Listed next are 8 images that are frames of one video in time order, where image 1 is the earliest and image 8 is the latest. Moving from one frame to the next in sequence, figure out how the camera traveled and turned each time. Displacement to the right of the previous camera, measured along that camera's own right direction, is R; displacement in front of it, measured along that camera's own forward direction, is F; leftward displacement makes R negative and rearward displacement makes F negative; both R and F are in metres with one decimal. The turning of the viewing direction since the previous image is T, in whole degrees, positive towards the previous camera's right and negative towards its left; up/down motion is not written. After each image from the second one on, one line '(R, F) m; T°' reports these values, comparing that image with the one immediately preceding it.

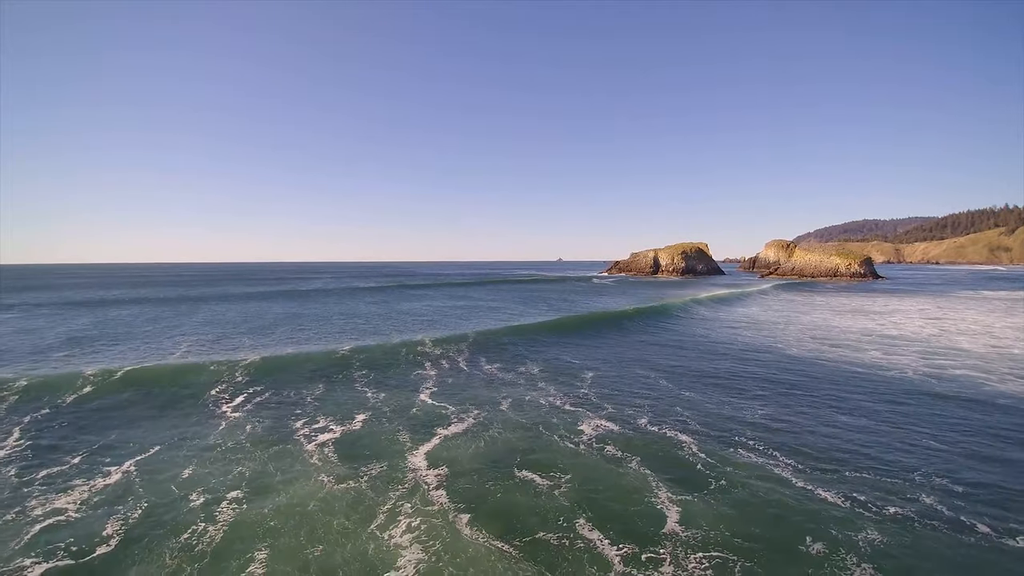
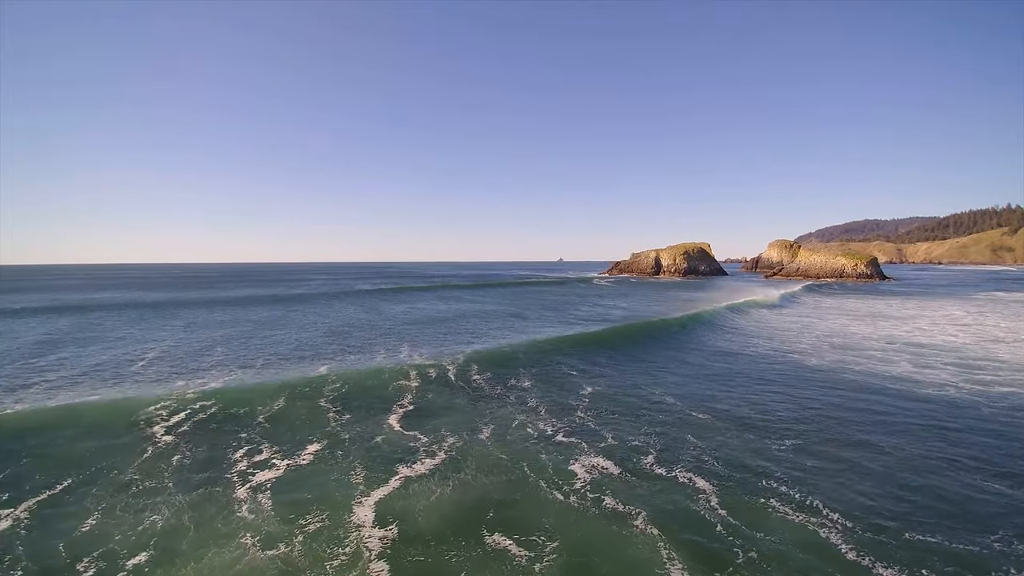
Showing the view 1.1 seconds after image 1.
(+0.6, +2.4) m; 0°
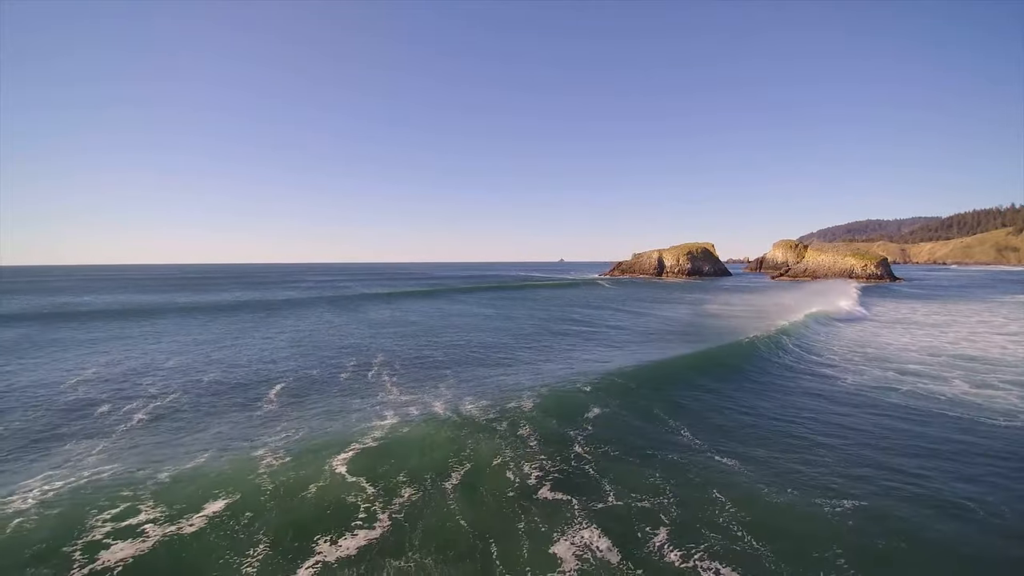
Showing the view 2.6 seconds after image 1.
(+0.7, +3.2) m; 0°
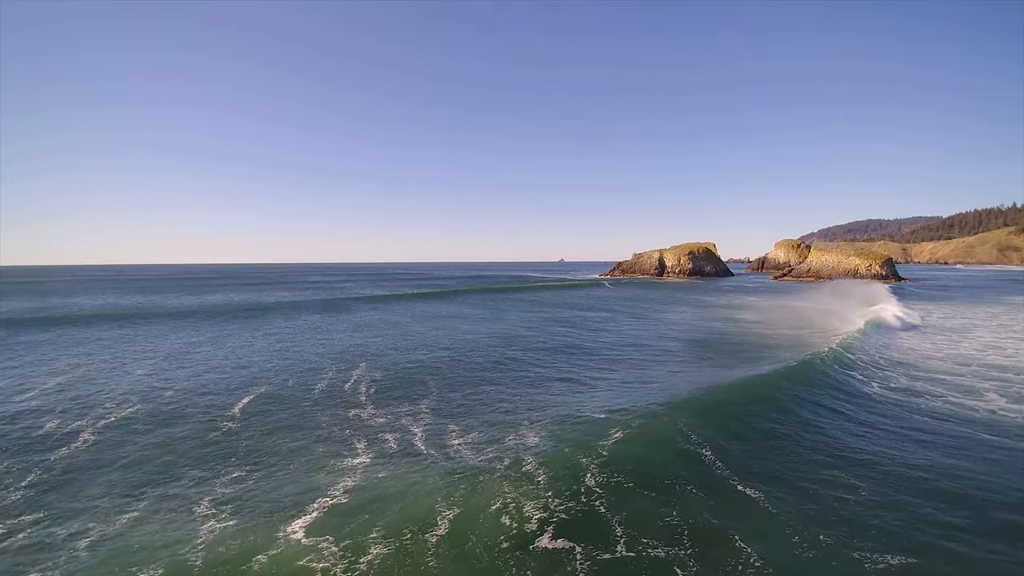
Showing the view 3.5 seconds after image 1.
(+0.4, +1.6) m; 0°
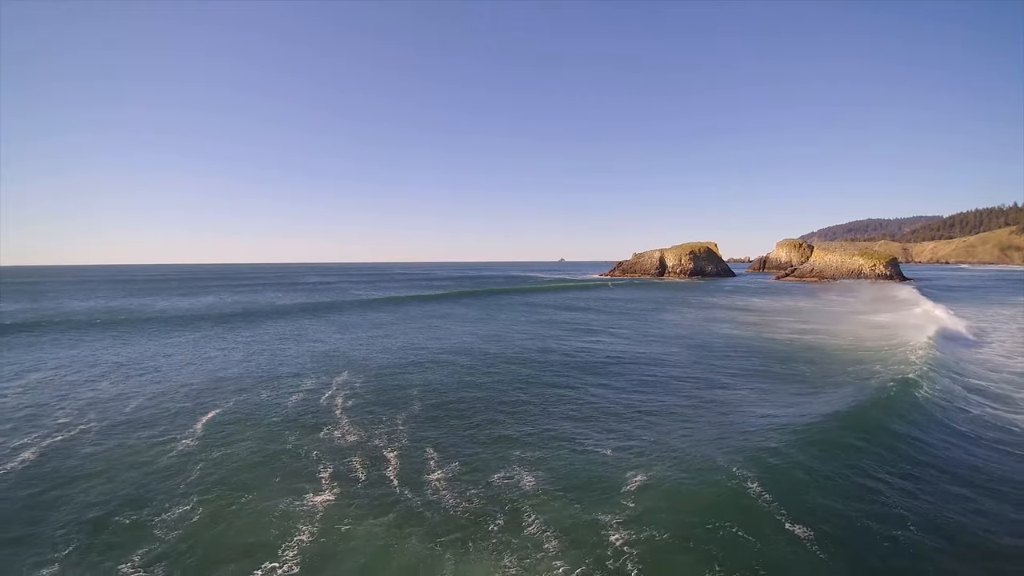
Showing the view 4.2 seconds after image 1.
(+0.3, +1.4) m; 0°
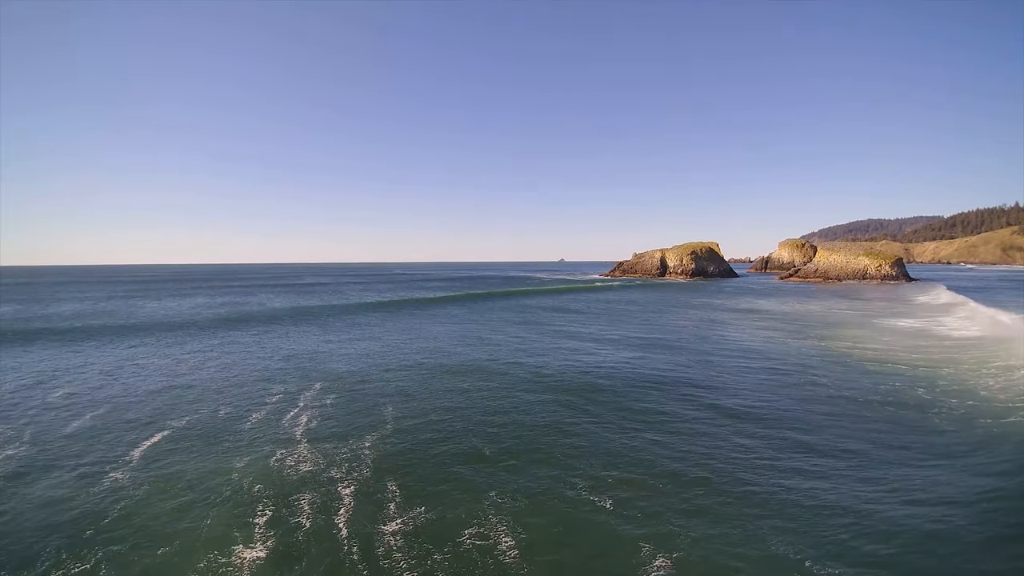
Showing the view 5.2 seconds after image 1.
(+0.4, +1.9) m; 0°
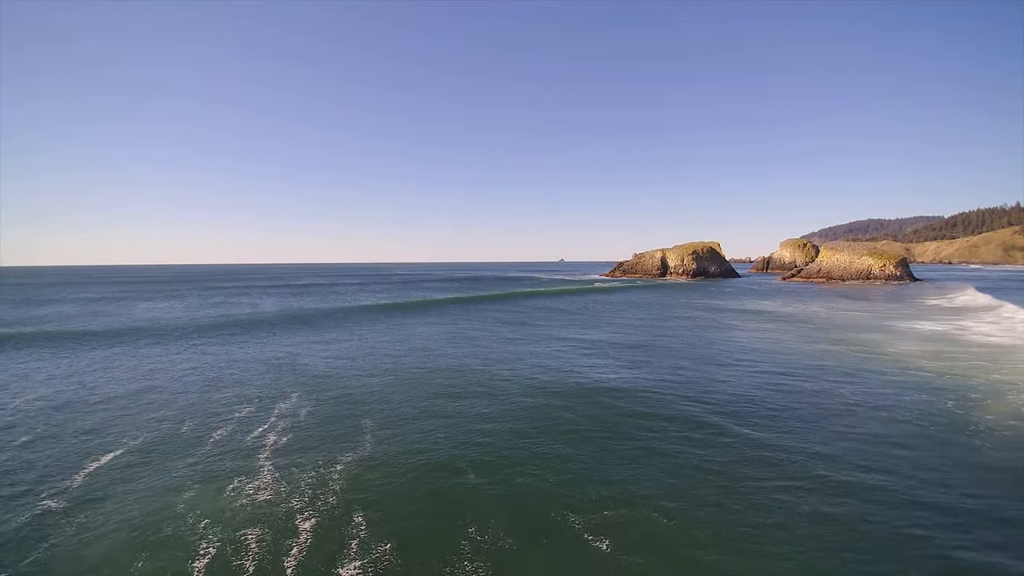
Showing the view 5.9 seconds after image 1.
(+0.3, +1.3) m; 0°
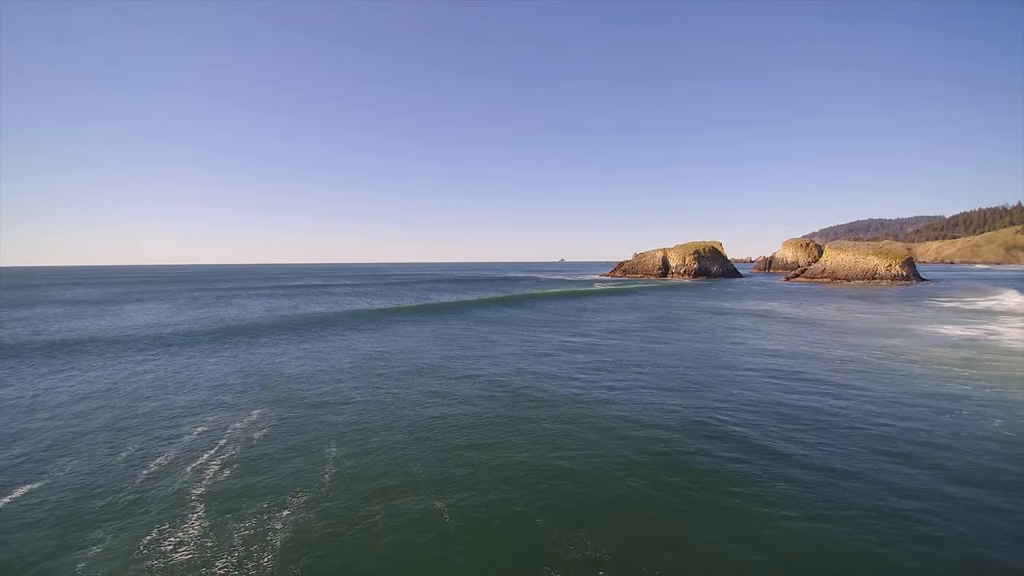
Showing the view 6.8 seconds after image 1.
(+0.4, +1.8) m; 0°
